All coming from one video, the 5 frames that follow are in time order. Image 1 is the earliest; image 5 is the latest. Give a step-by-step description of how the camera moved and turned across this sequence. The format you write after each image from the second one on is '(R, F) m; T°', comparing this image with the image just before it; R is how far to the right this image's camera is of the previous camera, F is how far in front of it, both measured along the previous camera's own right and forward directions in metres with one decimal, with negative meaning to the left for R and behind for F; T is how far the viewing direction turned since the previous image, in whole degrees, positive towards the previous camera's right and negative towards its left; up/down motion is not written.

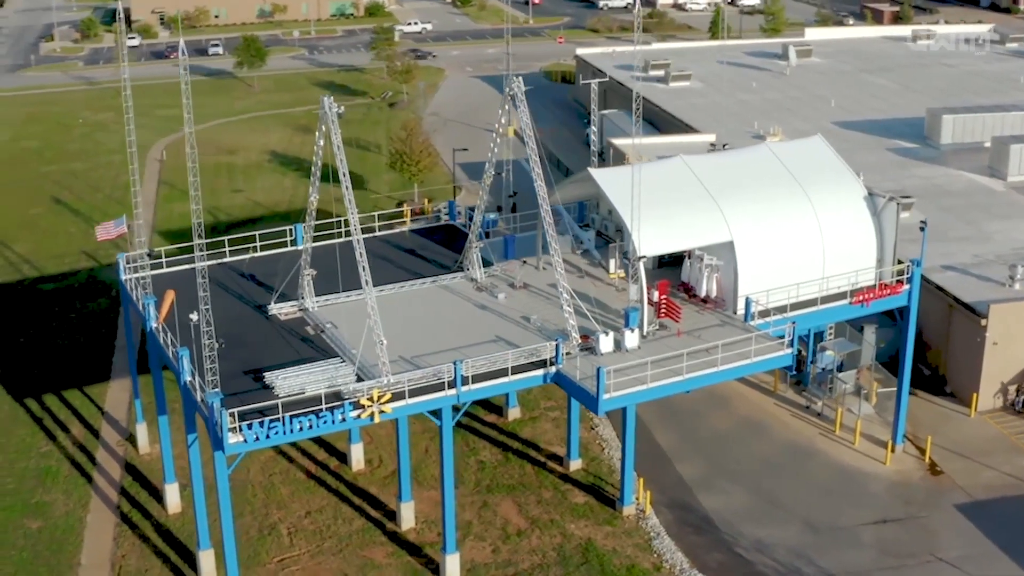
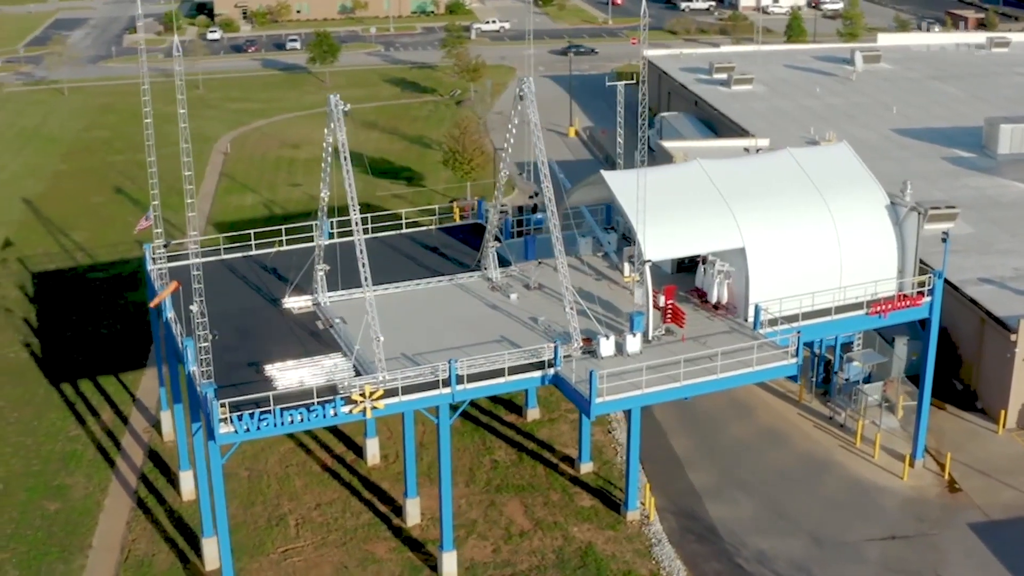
(+1.8, +0.1) m; -4°
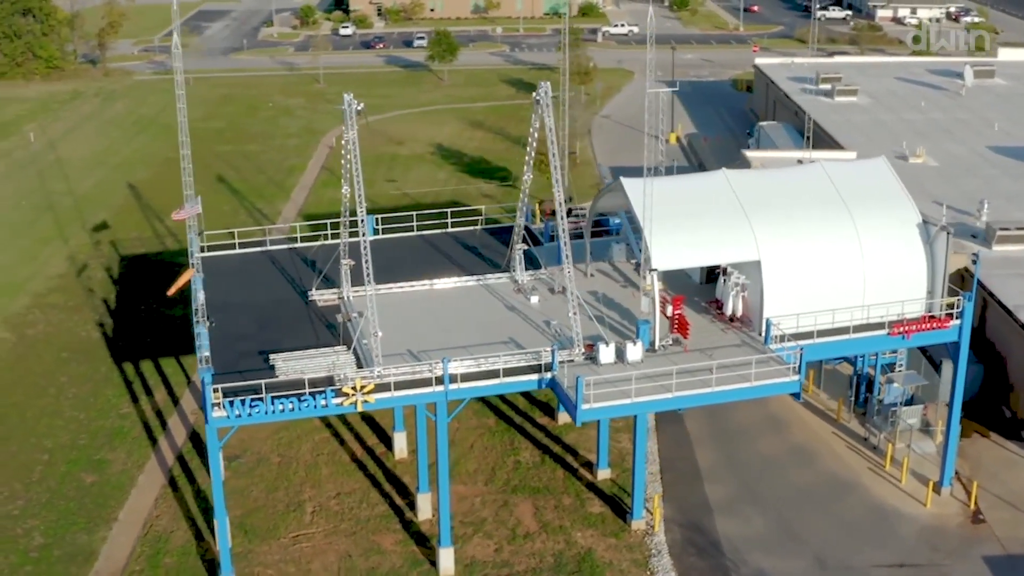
(+3.0, 0.0) m; -7°
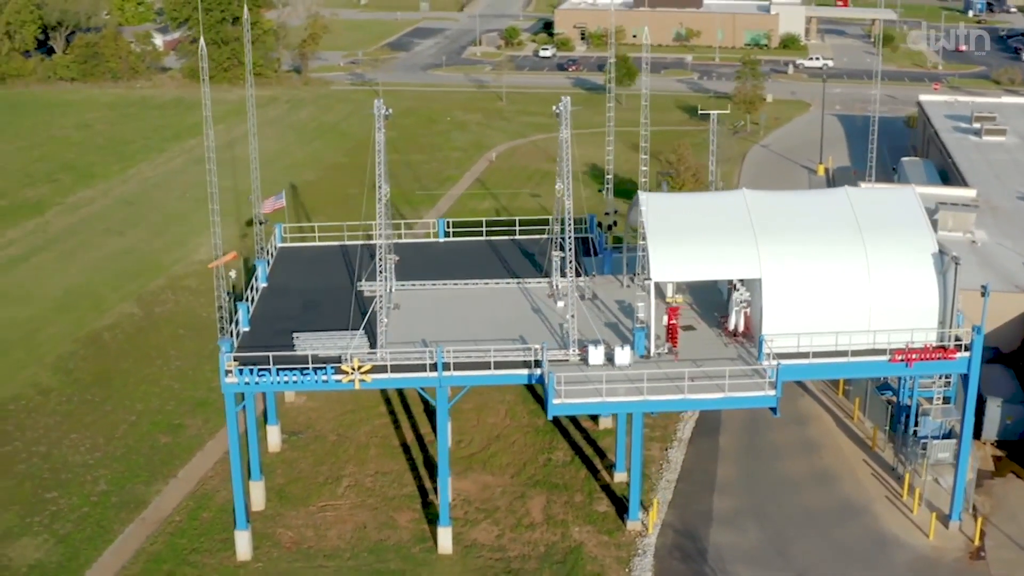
(+5.0, -1.1) m; -11°
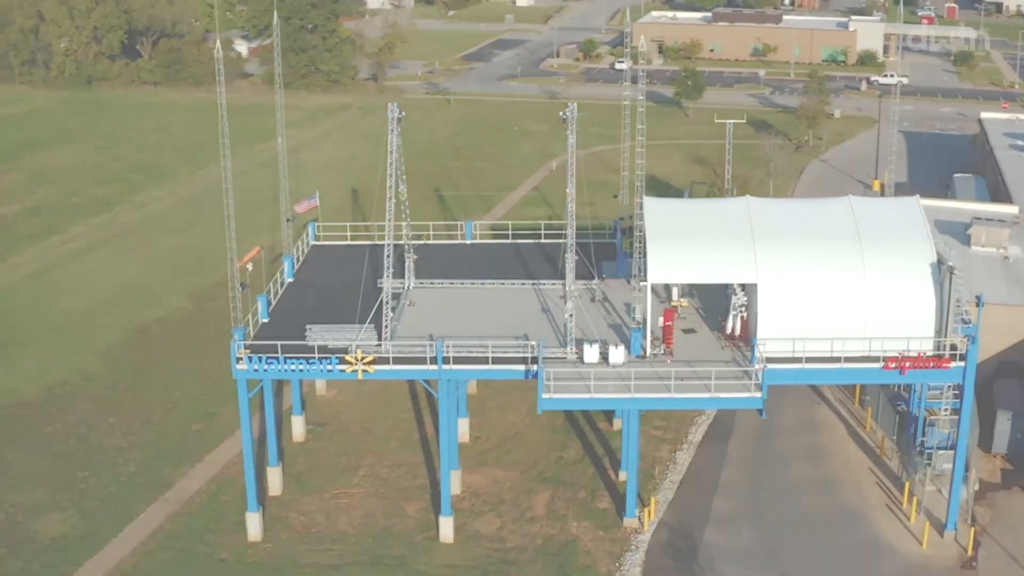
(+2.1, -0.8) m; -4°
